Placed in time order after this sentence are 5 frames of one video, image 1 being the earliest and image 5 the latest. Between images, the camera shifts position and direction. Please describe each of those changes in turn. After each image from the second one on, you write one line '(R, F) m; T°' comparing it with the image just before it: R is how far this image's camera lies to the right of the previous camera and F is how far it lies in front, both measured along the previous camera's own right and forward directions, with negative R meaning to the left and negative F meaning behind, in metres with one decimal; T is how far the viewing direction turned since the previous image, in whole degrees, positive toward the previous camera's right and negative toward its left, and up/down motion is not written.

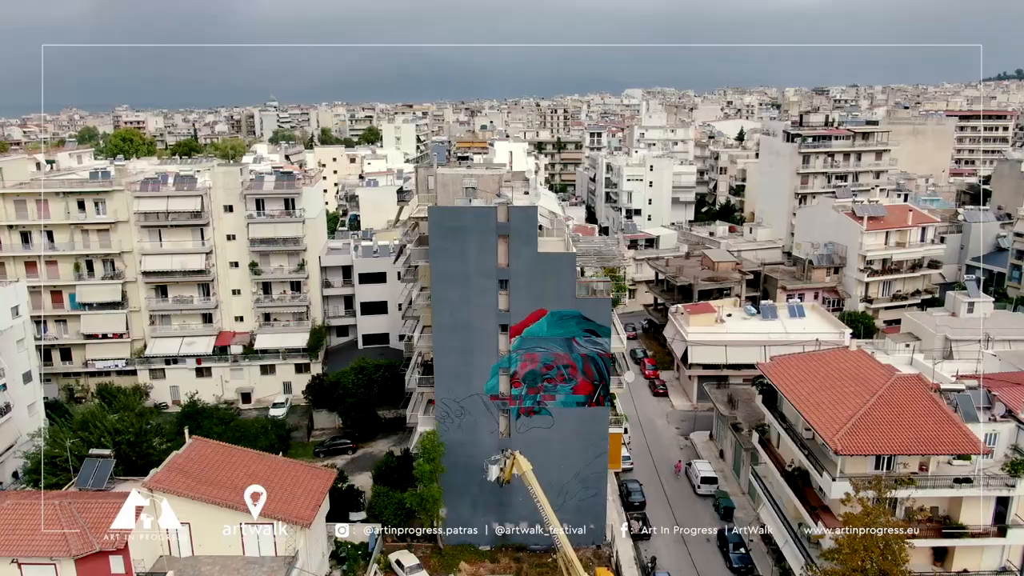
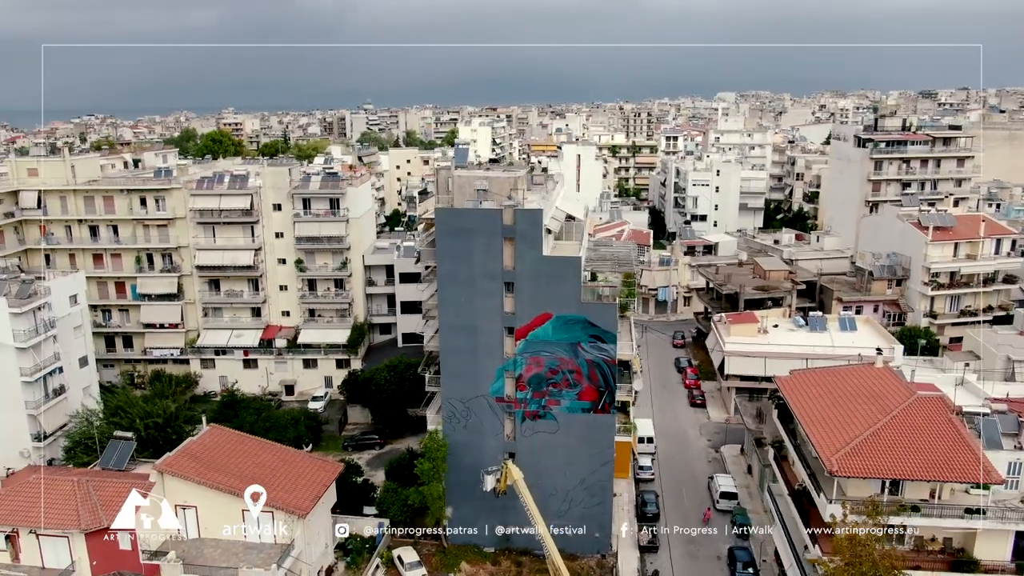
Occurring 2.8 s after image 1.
(+2.9, +0.2) m; -7°
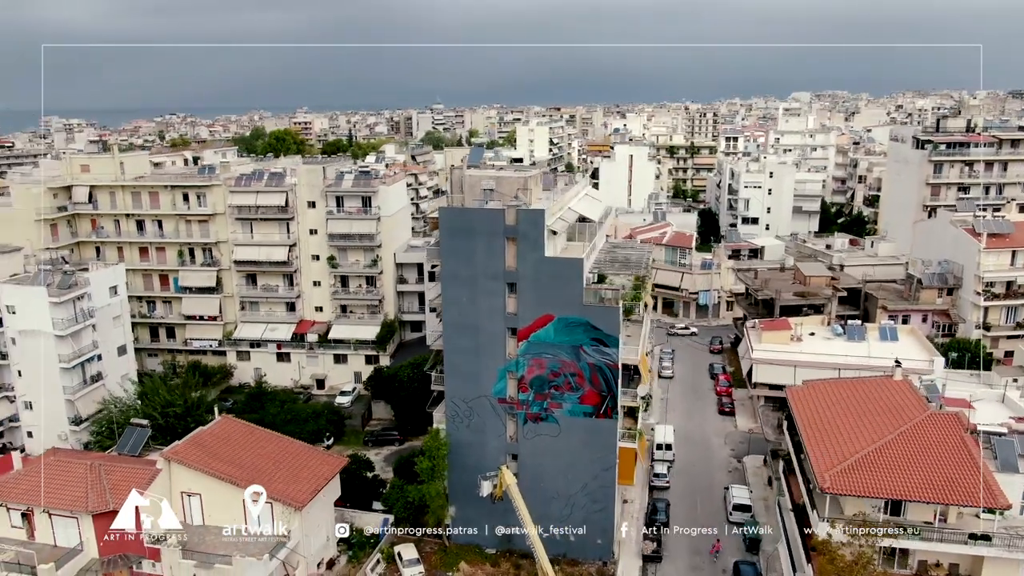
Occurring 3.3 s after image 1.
(+2.2, +0.3) m; -5°
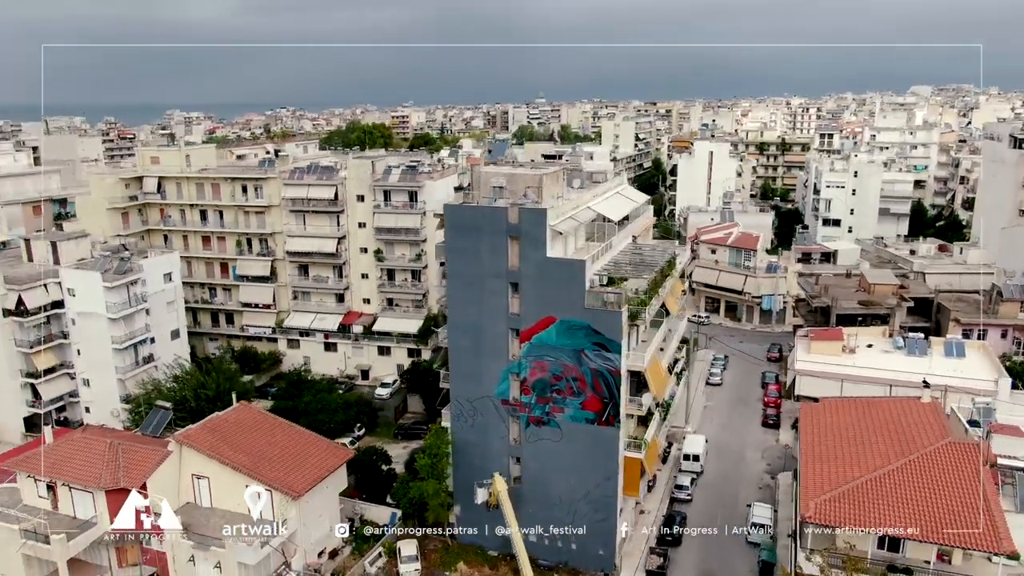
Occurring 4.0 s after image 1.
(+3.3, +0.7) m; -7°
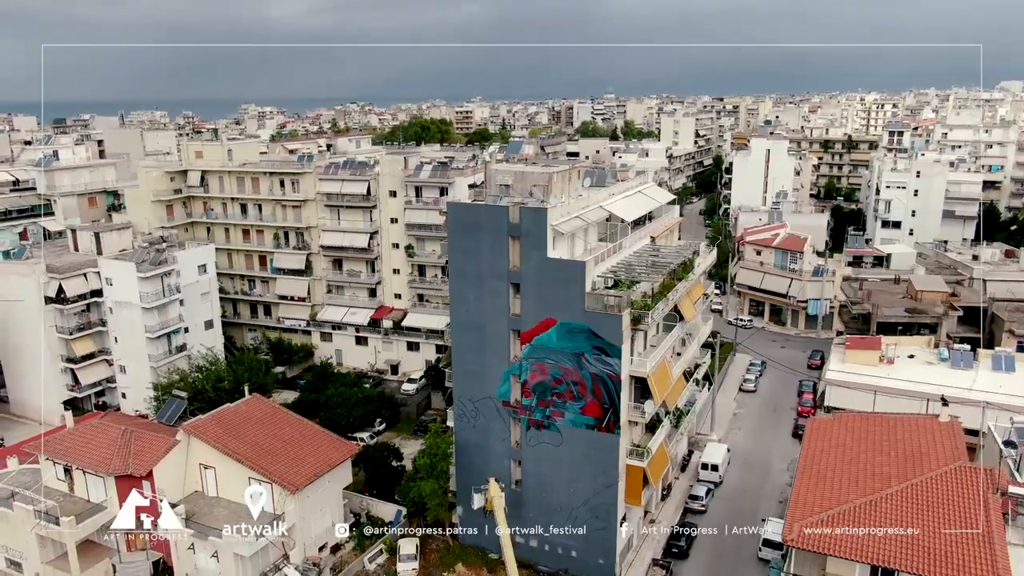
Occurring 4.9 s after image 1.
(+2.2, +0.6) m; -5°
